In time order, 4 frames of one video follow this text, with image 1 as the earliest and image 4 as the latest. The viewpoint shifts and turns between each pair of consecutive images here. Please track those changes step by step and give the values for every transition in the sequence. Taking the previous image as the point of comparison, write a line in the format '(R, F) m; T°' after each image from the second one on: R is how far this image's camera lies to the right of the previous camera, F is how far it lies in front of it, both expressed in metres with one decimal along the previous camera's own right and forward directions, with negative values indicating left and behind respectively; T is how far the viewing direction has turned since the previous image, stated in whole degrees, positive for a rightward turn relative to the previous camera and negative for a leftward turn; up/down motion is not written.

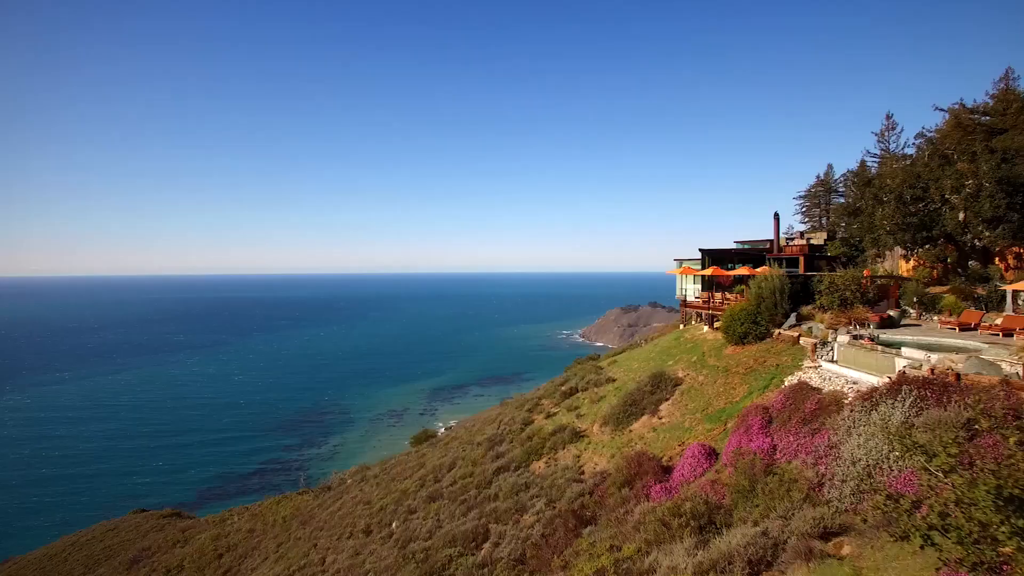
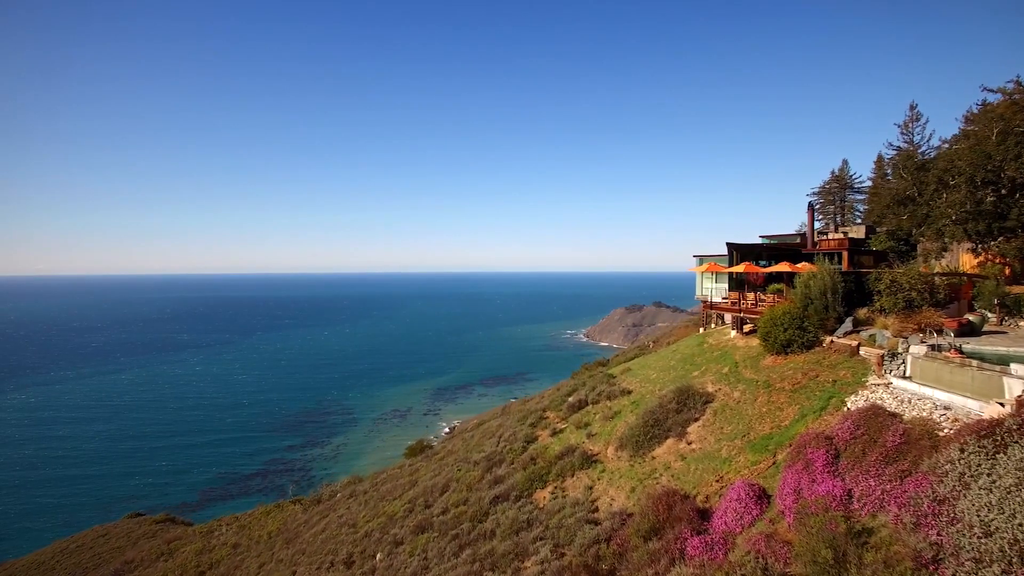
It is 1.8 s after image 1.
(+0.1, +2.7) m; 0°
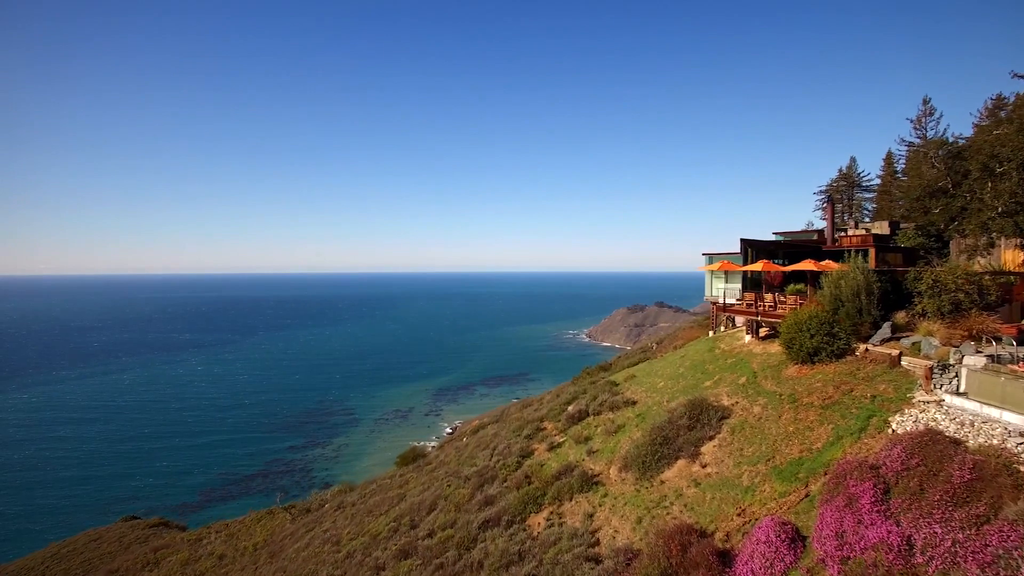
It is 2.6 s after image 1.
(+0.3, +1.7) m; 0°
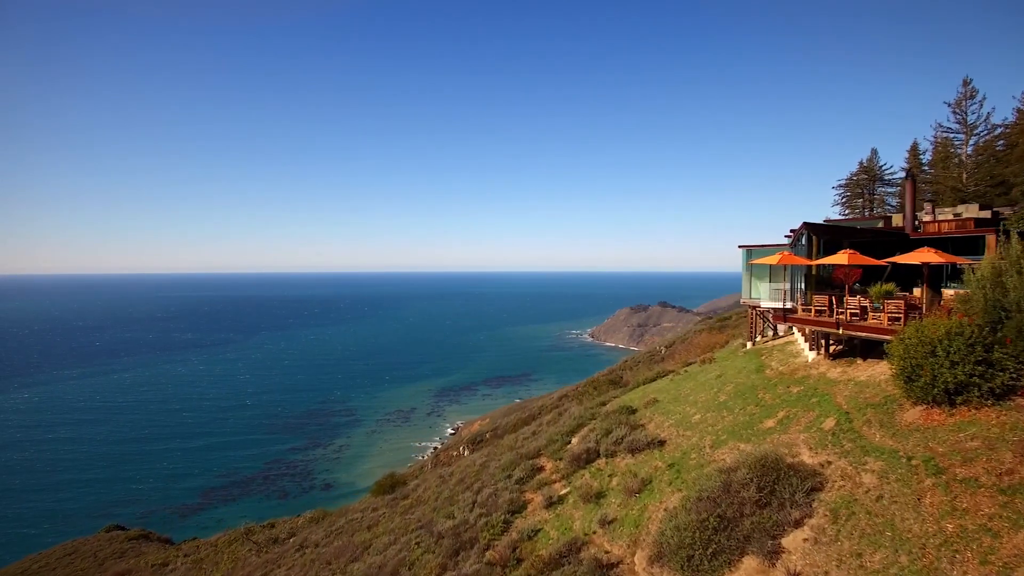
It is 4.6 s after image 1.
(+0.5, +4.7) m; 0°
